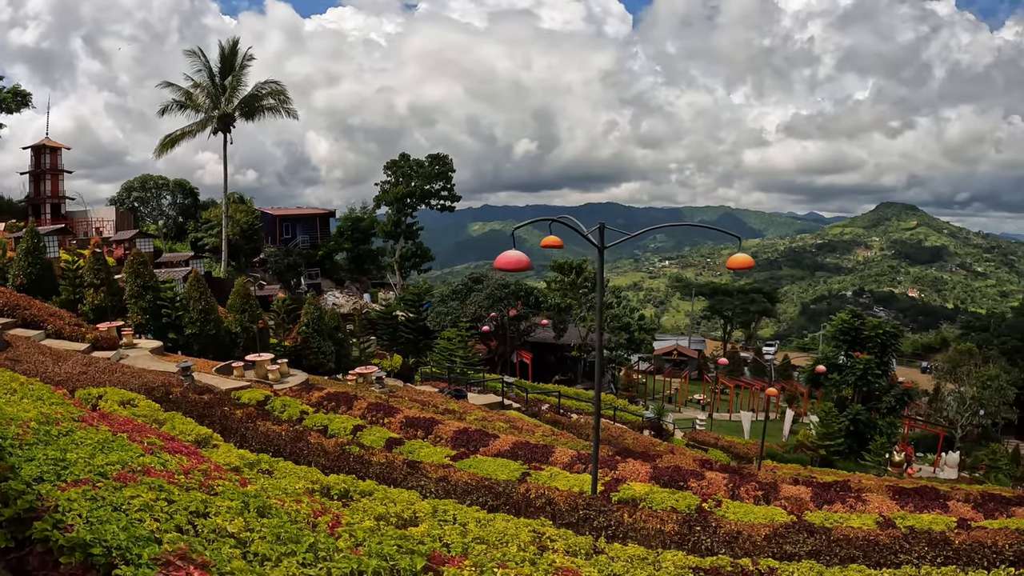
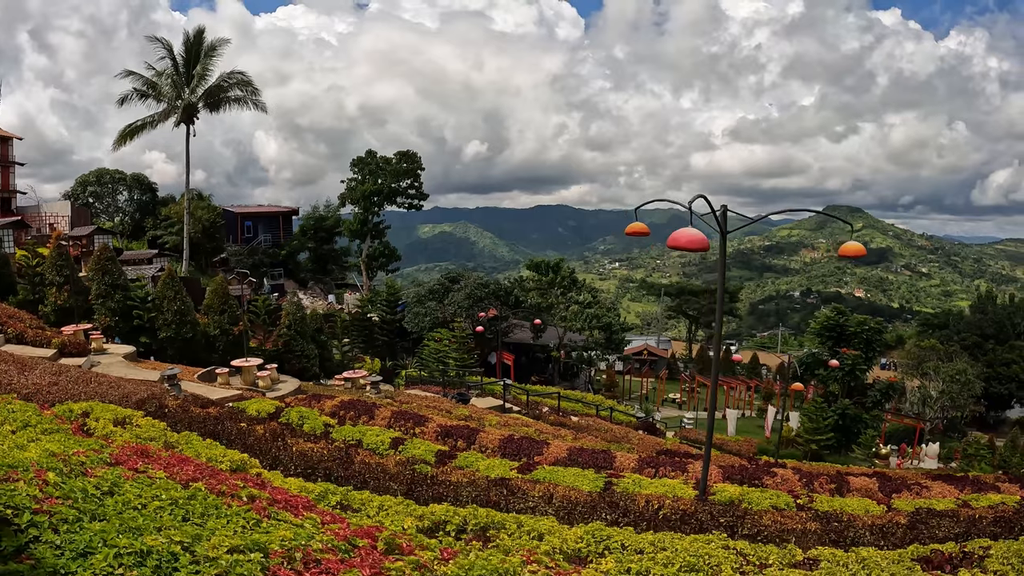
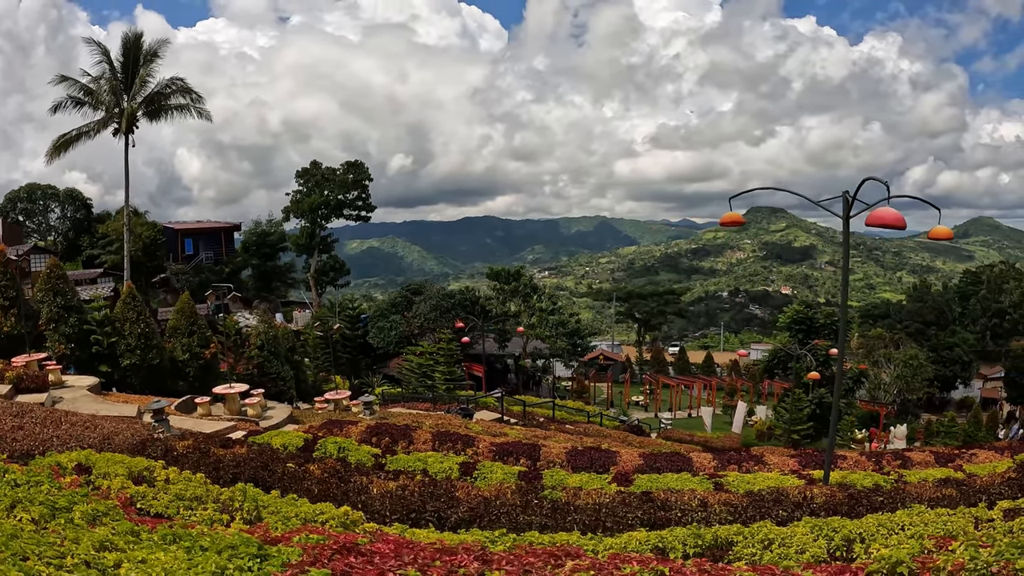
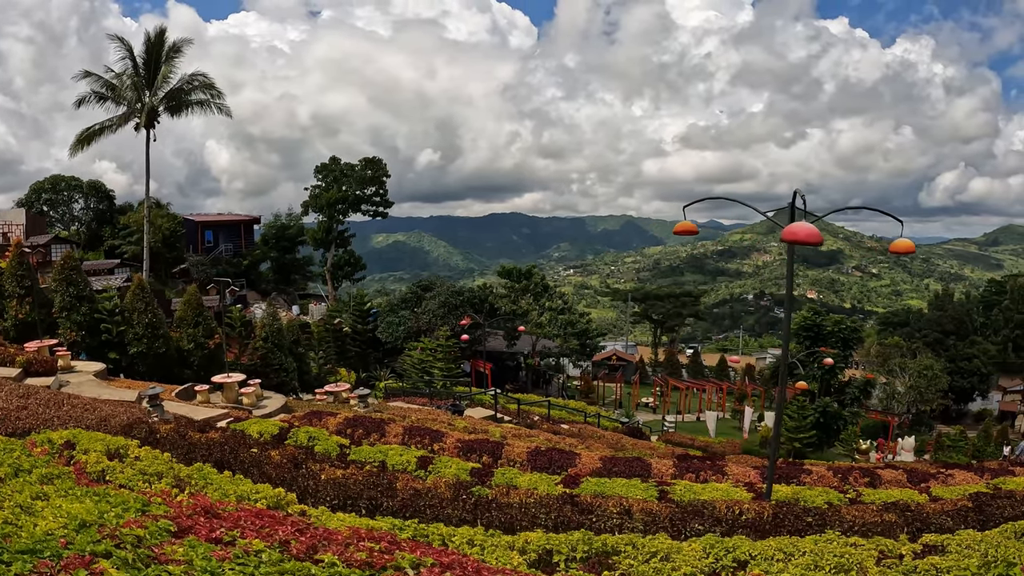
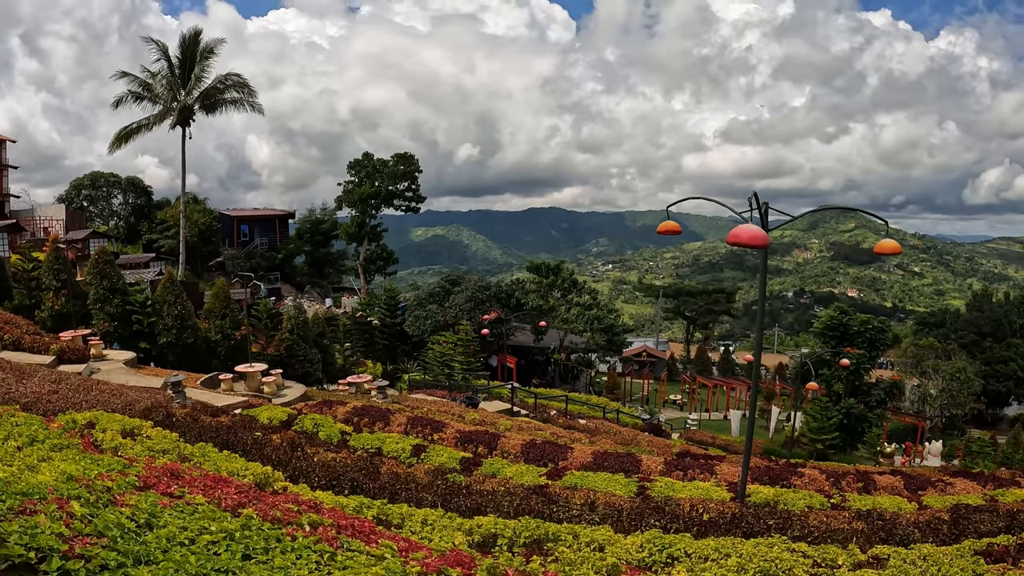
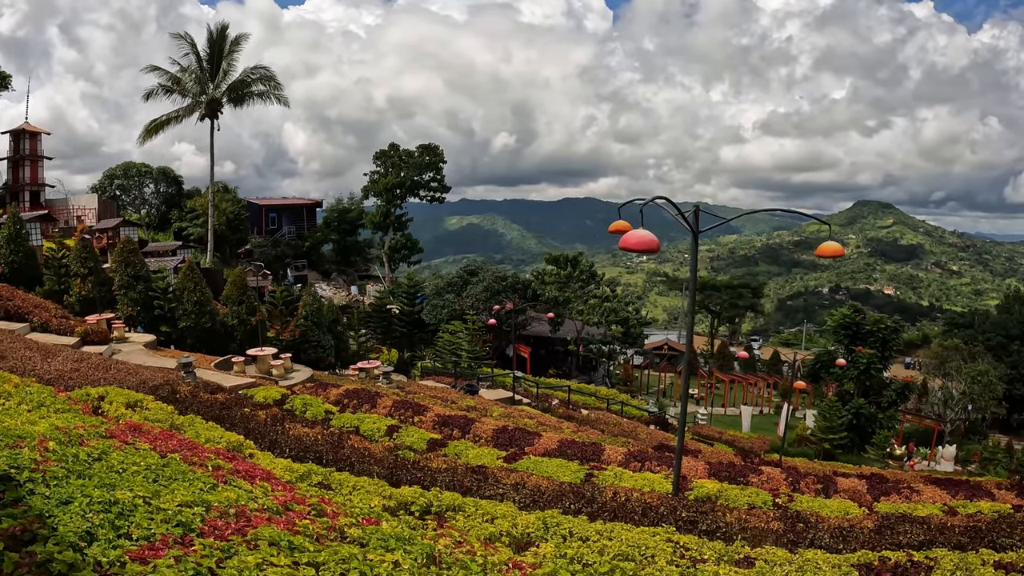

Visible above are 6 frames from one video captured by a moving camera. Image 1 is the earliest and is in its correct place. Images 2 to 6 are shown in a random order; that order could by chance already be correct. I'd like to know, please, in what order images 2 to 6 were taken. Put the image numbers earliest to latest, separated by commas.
6, 2, 5, 4, 3
